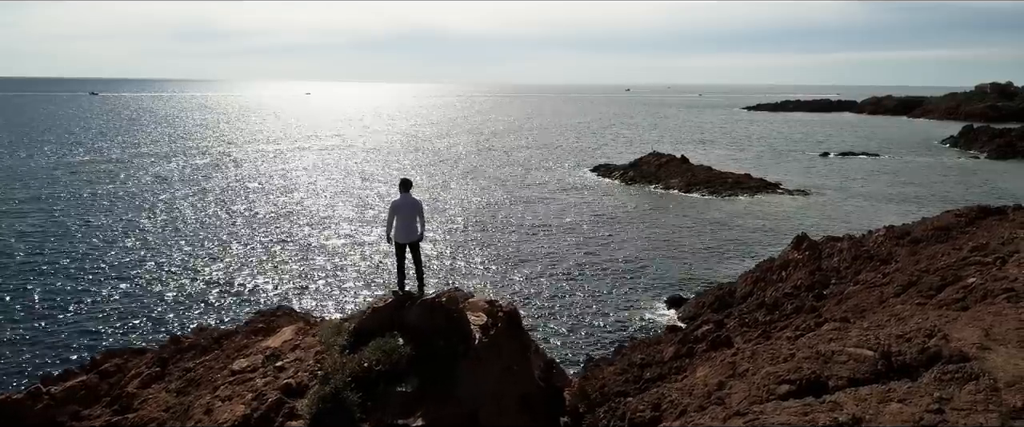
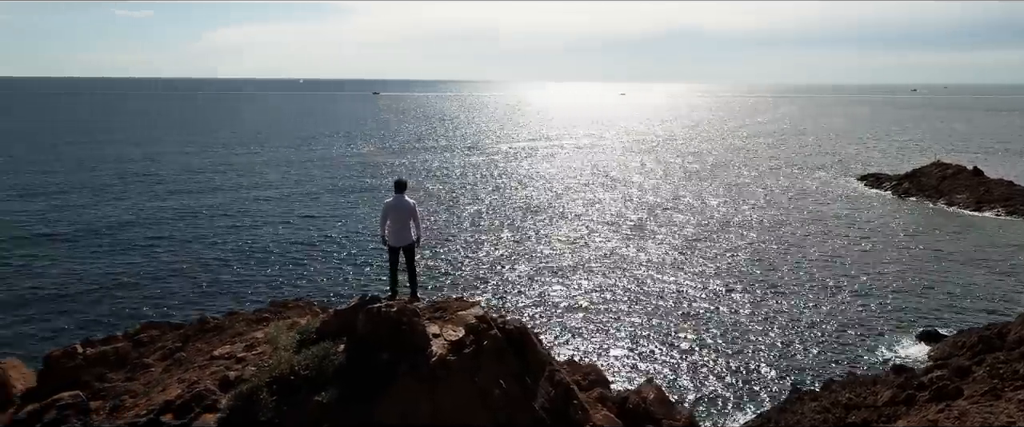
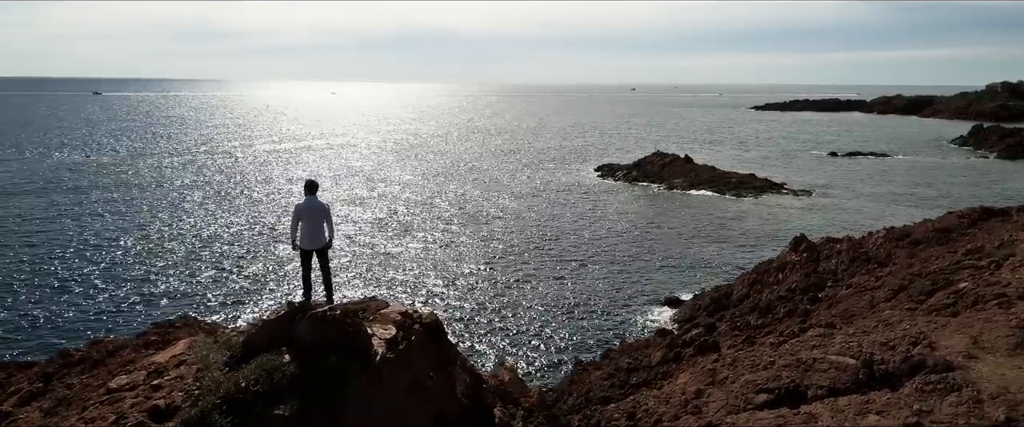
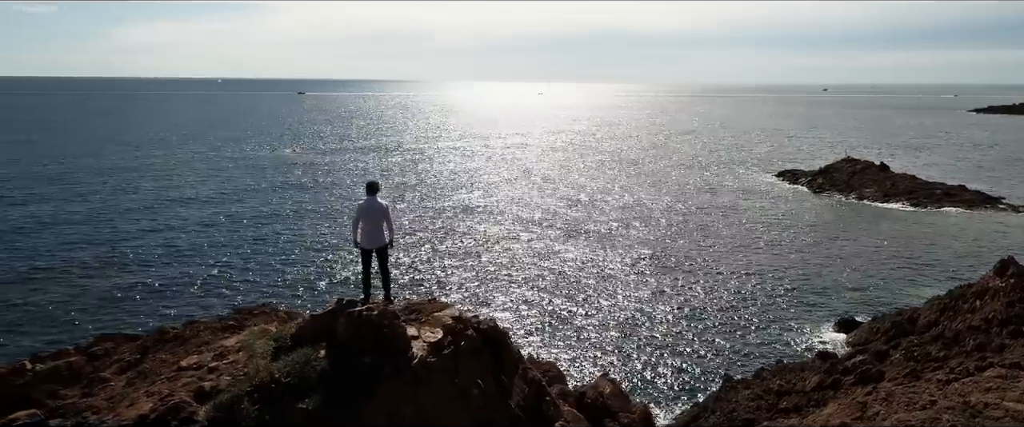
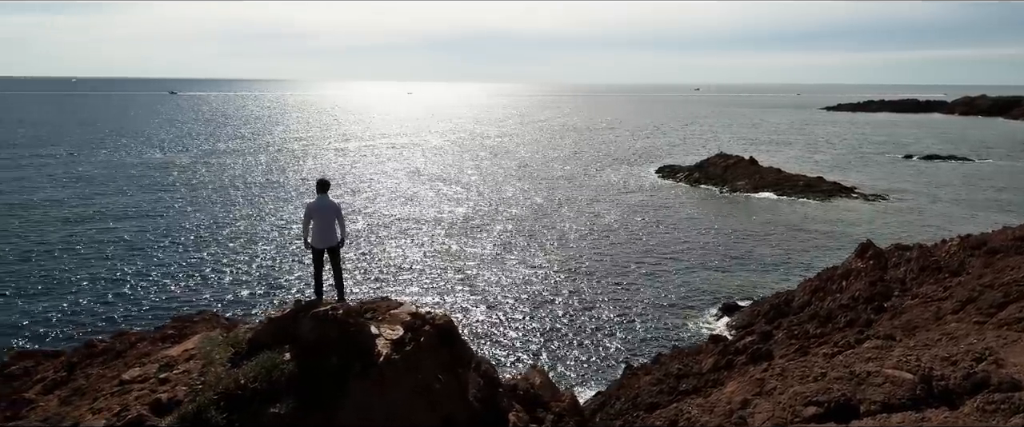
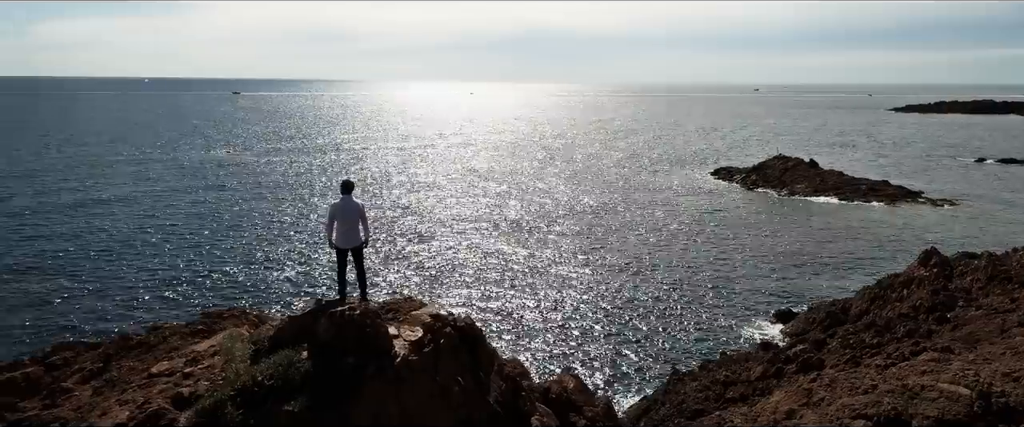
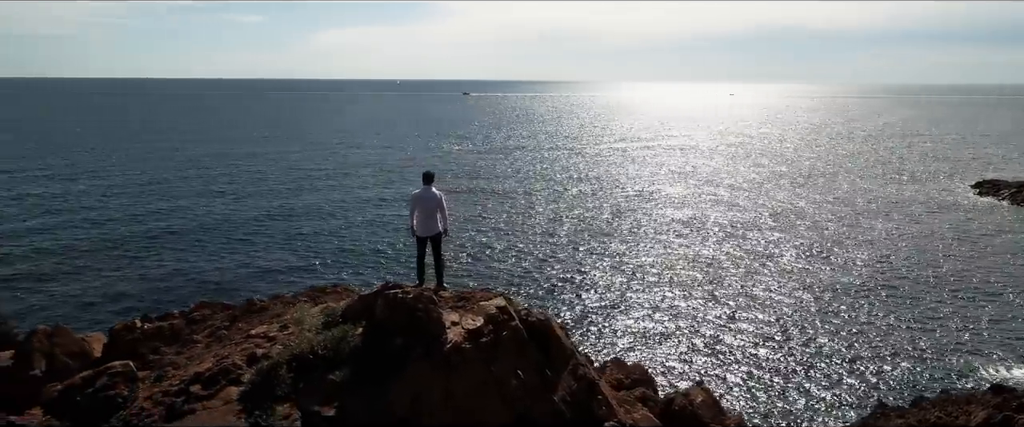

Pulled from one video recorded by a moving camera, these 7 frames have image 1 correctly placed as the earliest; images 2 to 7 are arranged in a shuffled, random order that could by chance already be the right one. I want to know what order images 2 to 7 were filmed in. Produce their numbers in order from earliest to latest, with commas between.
3, 5, 6, 4, 2, 7
